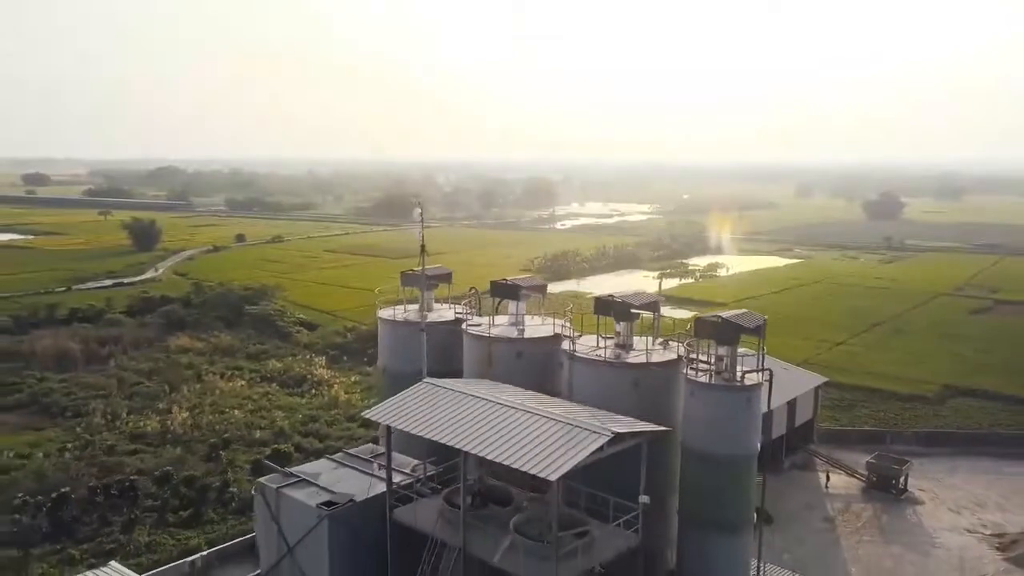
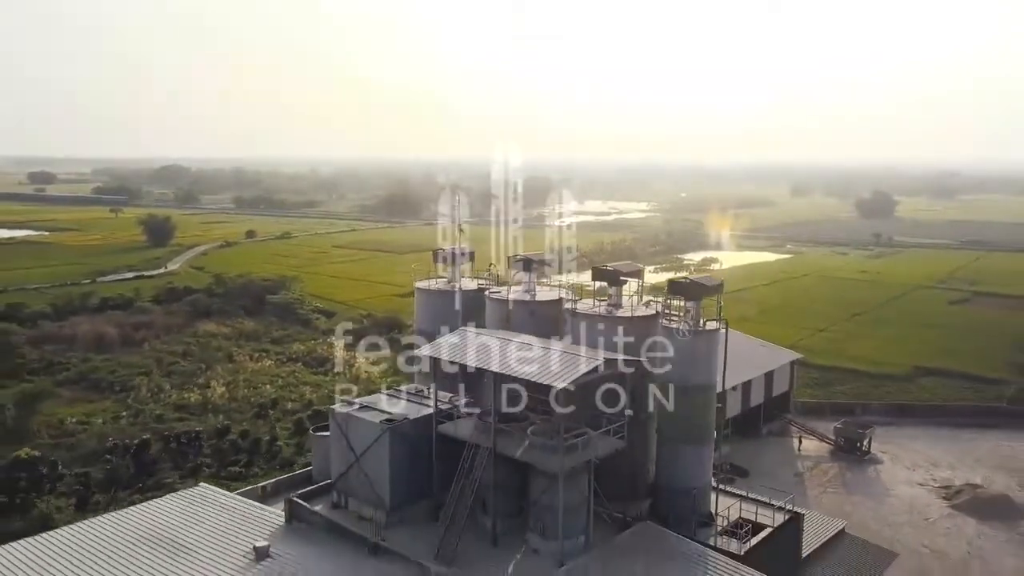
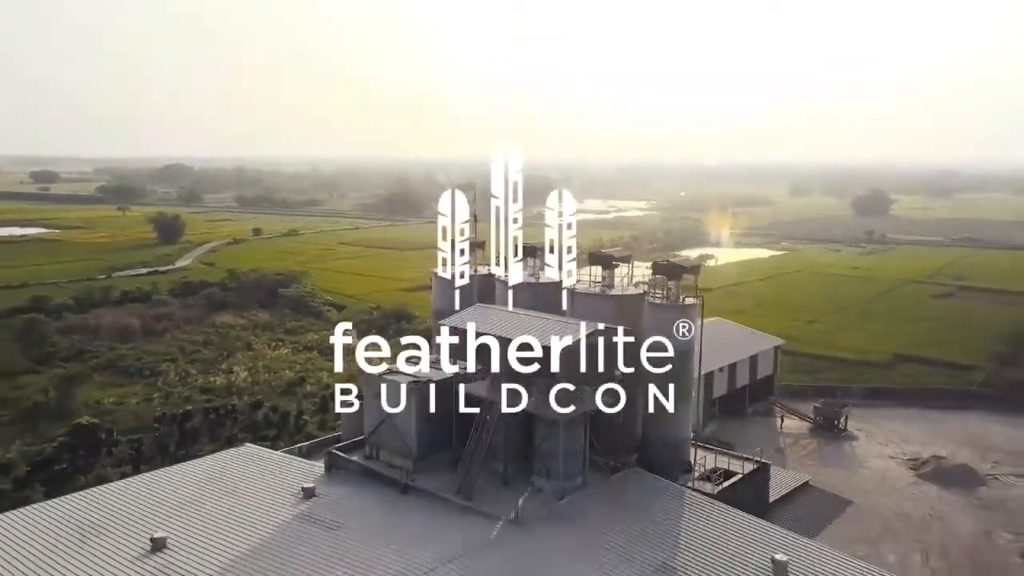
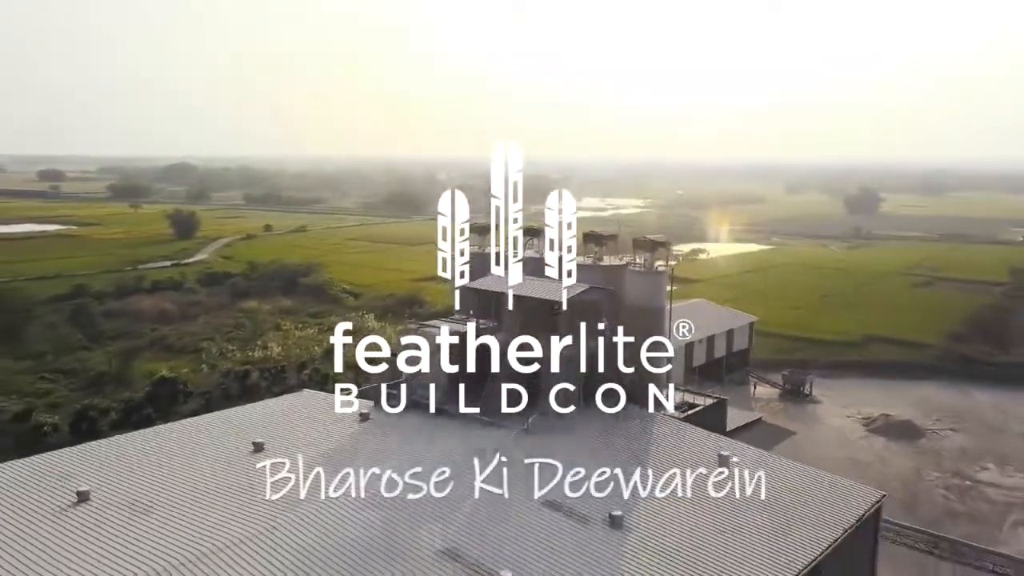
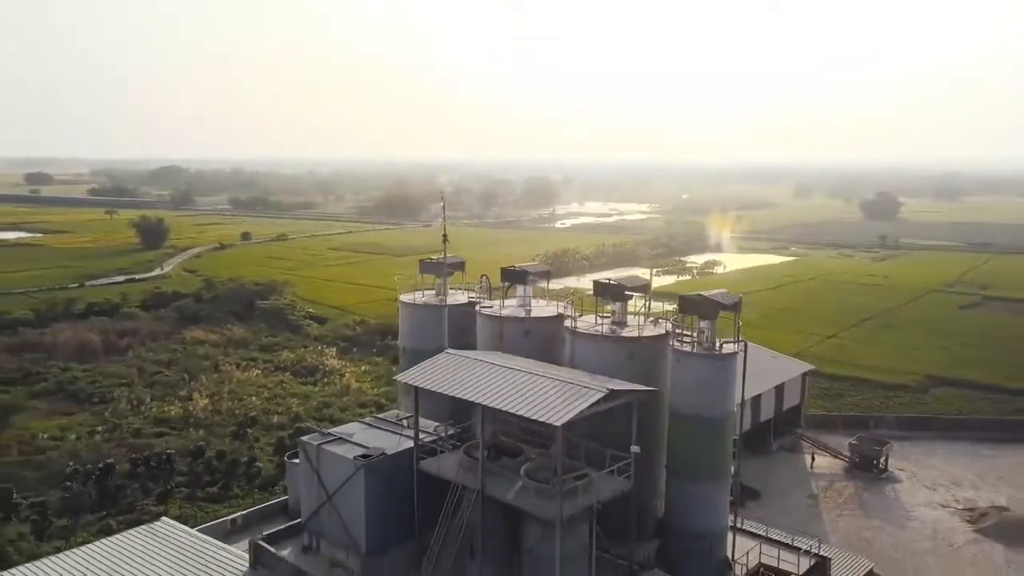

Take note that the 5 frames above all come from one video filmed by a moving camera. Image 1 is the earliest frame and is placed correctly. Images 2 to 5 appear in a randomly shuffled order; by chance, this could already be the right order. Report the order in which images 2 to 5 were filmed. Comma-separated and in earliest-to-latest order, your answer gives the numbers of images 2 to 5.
5, 2, 3, 4
